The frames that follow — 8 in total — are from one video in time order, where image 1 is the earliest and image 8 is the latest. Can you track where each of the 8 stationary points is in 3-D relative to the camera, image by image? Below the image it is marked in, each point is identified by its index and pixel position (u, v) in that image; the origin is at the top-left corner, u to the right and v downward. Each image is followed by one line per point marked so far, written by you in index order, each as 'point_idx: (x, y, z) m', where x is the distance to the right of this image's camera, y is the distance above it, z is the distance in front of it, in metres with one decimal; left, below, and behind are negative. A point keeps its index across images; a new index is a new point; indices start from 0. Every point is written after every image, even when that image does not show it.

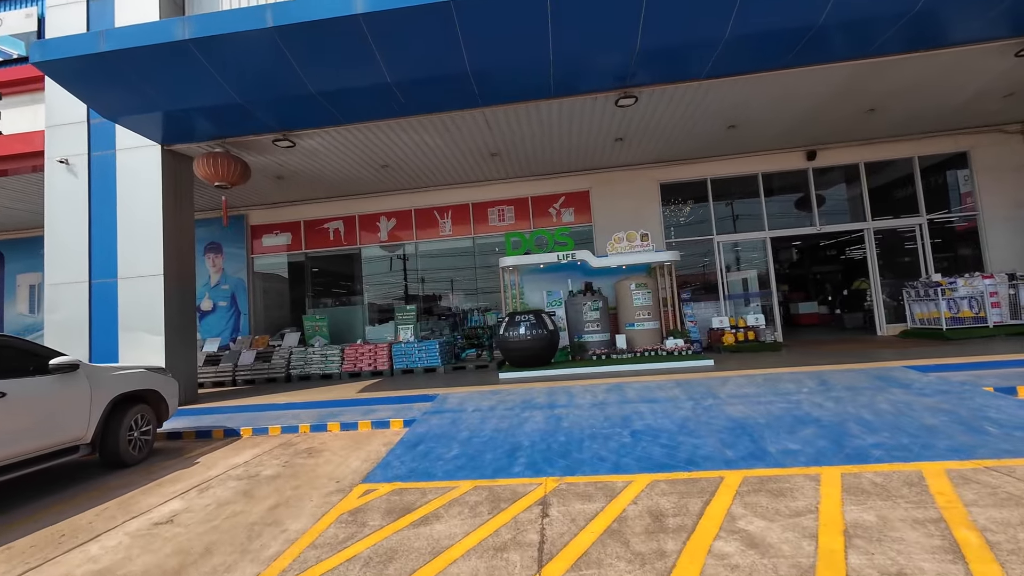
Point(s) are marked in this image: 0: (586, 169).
0: (+1.8, +2.8, +9.8) m
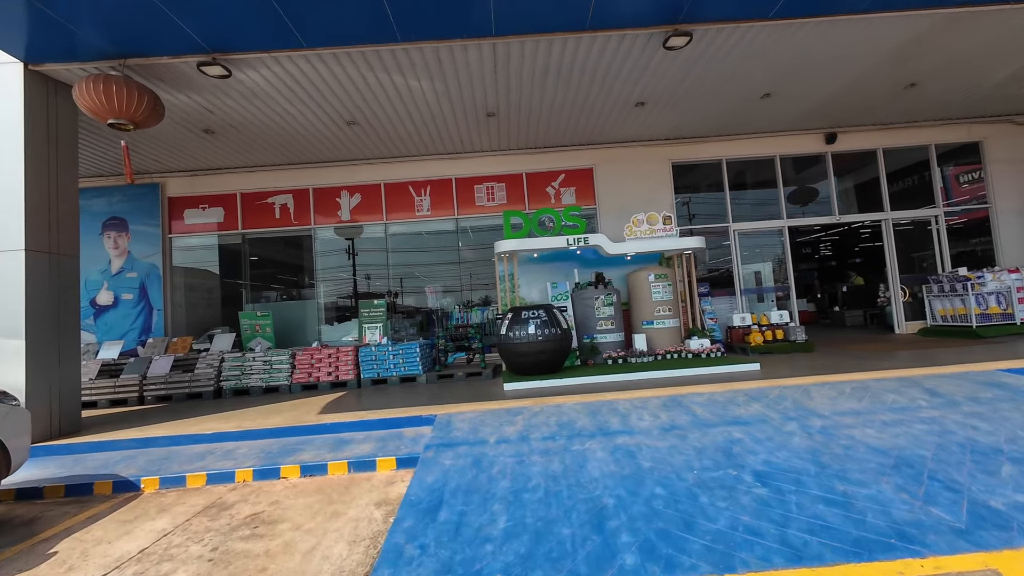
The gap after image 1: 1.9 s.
0: (+1.6, +2.9, +8.5) m
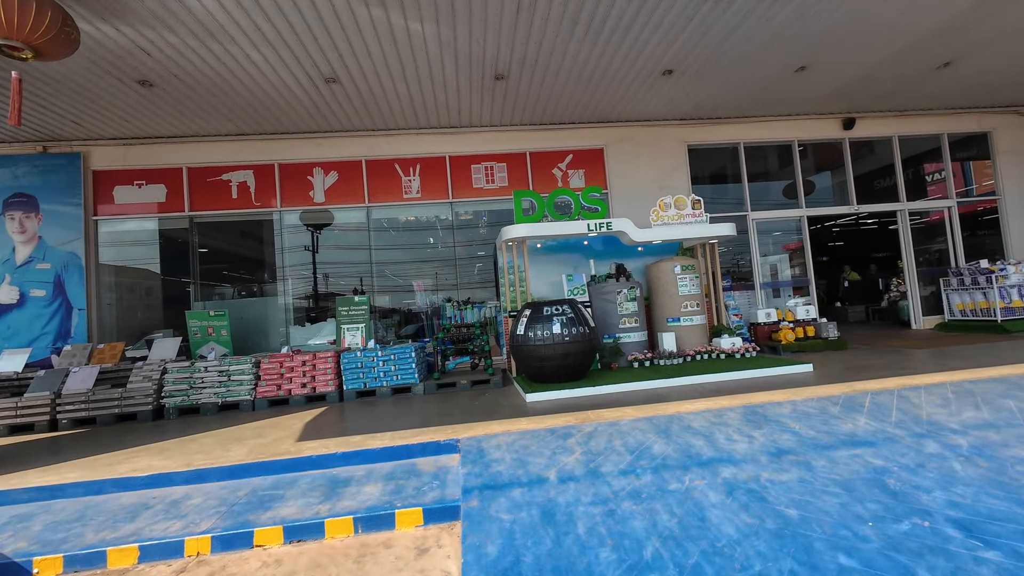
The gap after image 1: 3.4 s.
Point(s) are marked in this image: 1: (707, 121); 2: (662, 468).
0: (+1.7, +3.0, +7.6) m
1: (+3.7, +3.1, +8.0) m
2: (+1.0, -1.2, +2.9) m
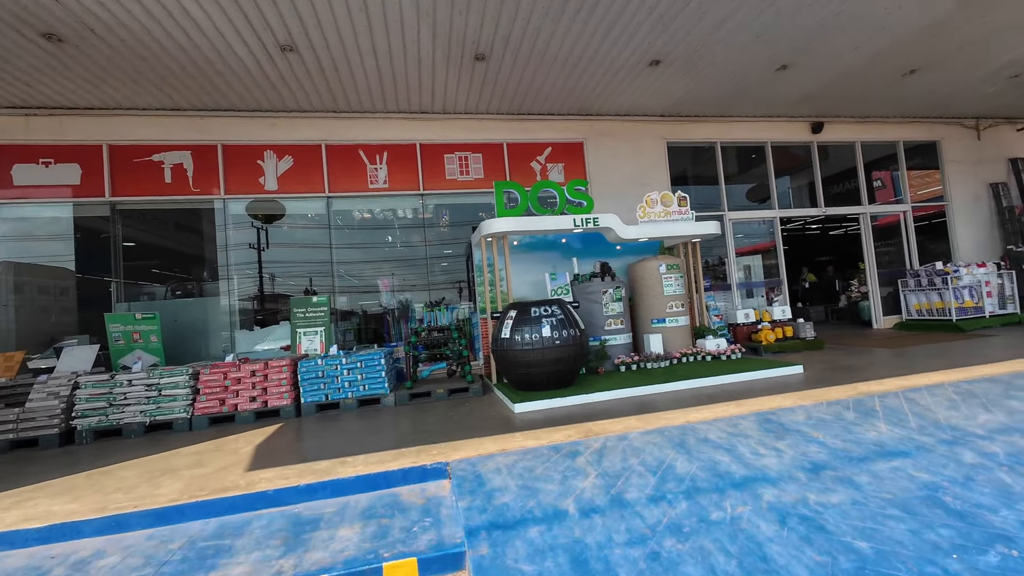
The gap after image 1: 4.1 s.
0: (+1.2, +3.0, +7.3) m
1: (+3.2, +3.1, +7.8) m
2: (+1.1, -1.2, +2.5) m
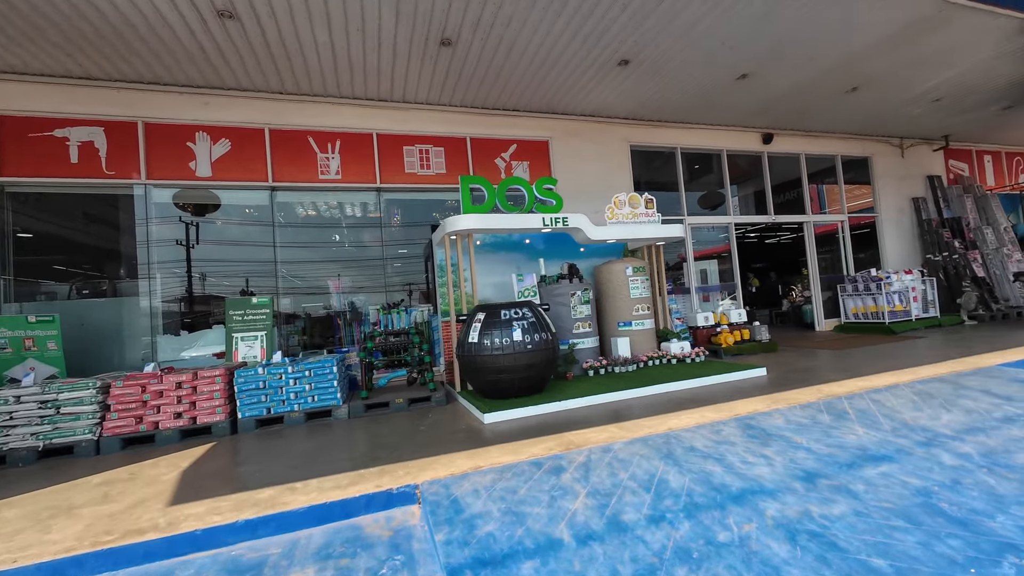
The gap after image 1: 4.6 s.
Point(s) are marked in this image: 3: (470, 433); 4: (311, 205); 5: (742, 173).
0: (+0.6, +3.0, +7.2) m
1: (+2.5, +3.1, +7.9) m
2: (+1.0, -1.2, +2.3) m
3: (-0.4, -1.3, +3.9) m
4: (-2.9, +1.2, +6.3) m
5: (+4.8, +2.4, +8.8) m
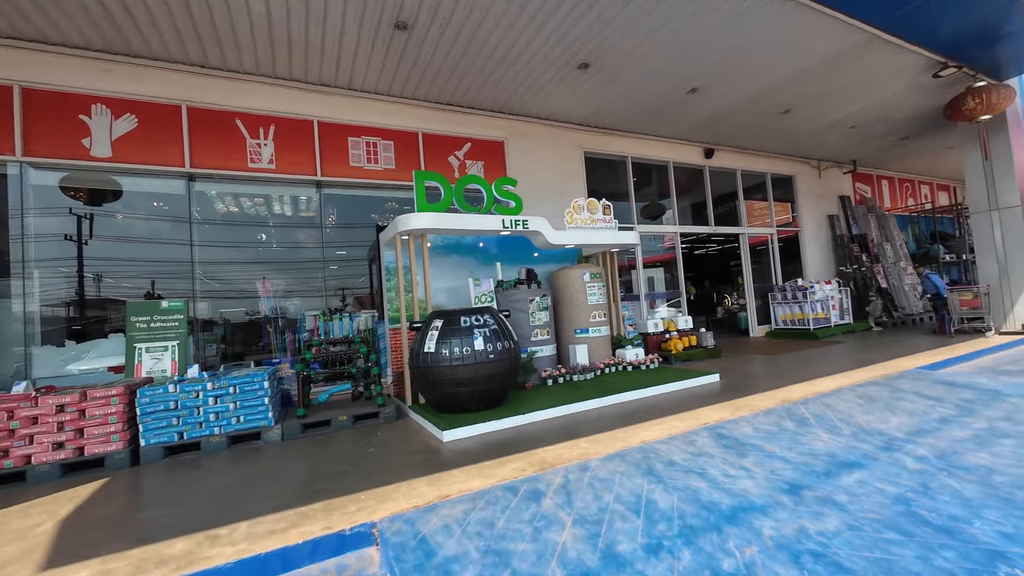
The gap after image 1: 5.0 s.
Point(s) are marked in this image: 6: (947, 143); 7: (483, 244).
0: (-0.1, +2.9, +6.9) m
1: (+1.7, +2.9, +7.9) m
2: (+0.9, -1.2, +2.1) m
3: (-0.7, -1.4, +3.6) m
4: (-3.5, +1.2, +5.6) m
5: (+3.7, +2.2, +9.2) m
6: (+10.8, +3.6, +10.6) m
7: (-0.4, +0.7, +6.4) m
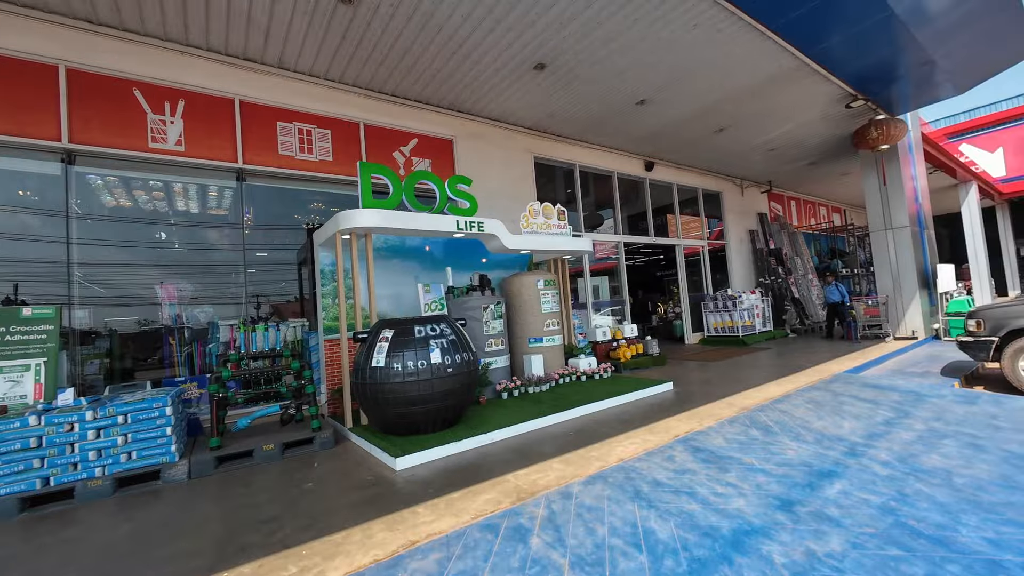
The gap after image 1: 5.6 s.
0: (-0.9, +2.8, +6.6) m
1: (+0.7, +2.8, +7.8) m
2: (+0.9, -1.3, +1.9) m
3: (-1.0, -1.4, +3.1) m
4: (-4.1, +1.2, +4.6) m
5: (+2.5, +2.0, +9.4) m
6: (+9.3, +3.3, +12.0) m
7: (-1.1, +0.6, +6.0) m
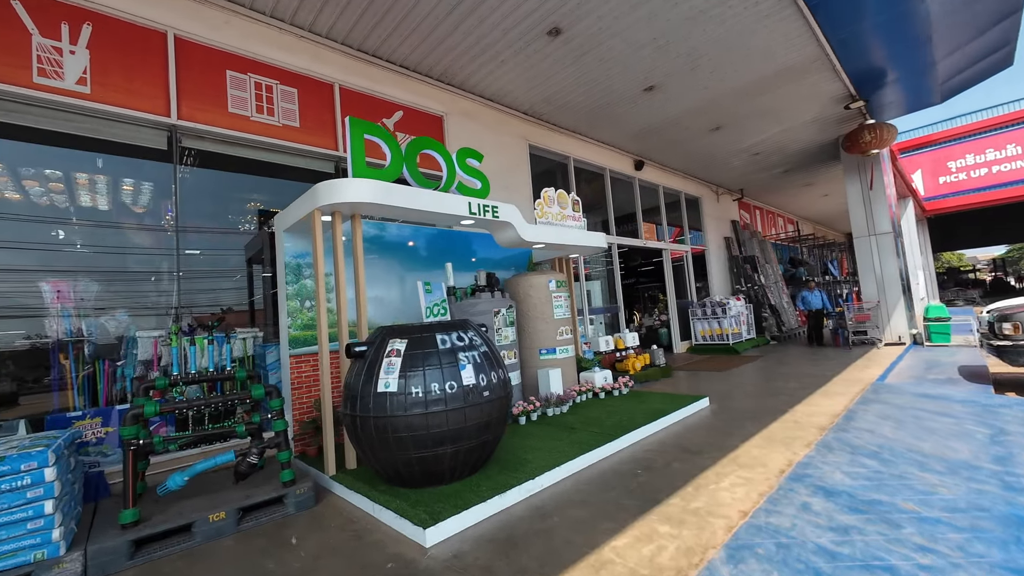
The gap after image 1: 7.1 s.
0: (-0.9, +2.8, +5.6) m
1: (+0.5, +2.7, +7.1) m
2: (+1.4, -1.2, +1.1) m
3: (-0.5, -1.4, +2.0) m
4: (-3.8, +1.2, +3.2) m
5: (+2.2, +1.9, +8.8) m
6: (+8.6, +3.1, +12.3) m
7: (-1.0, +0.6, +4.9) m
